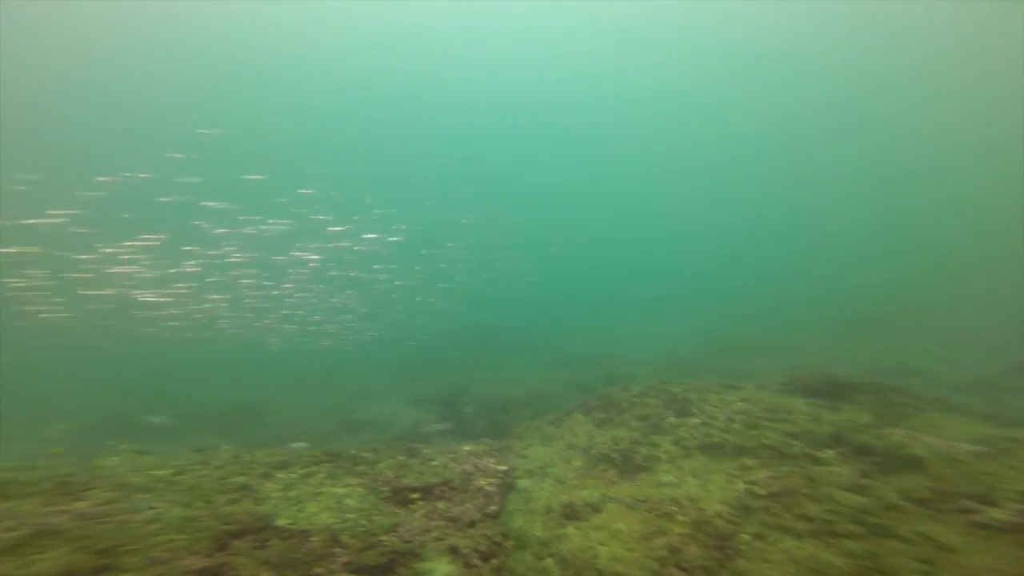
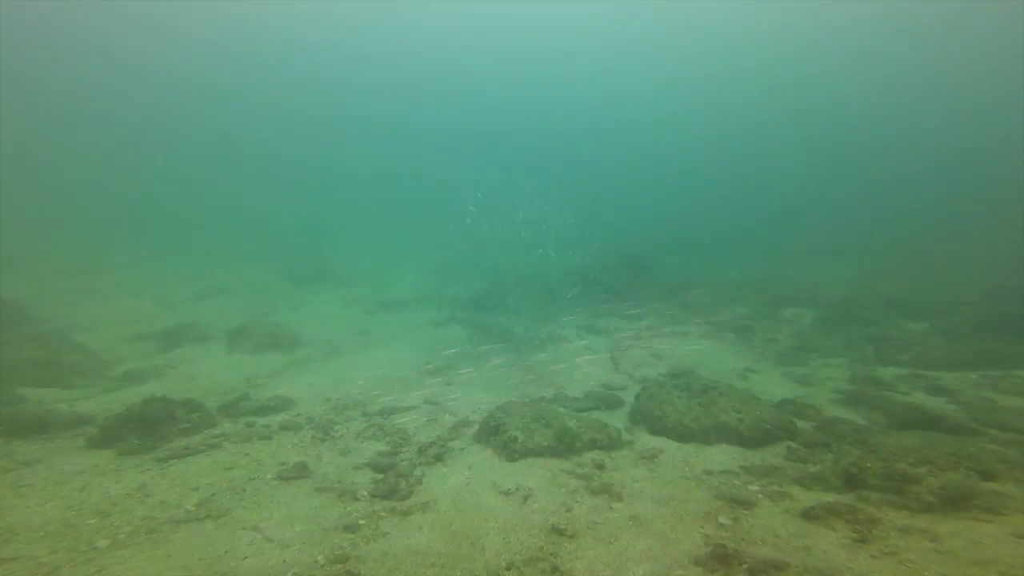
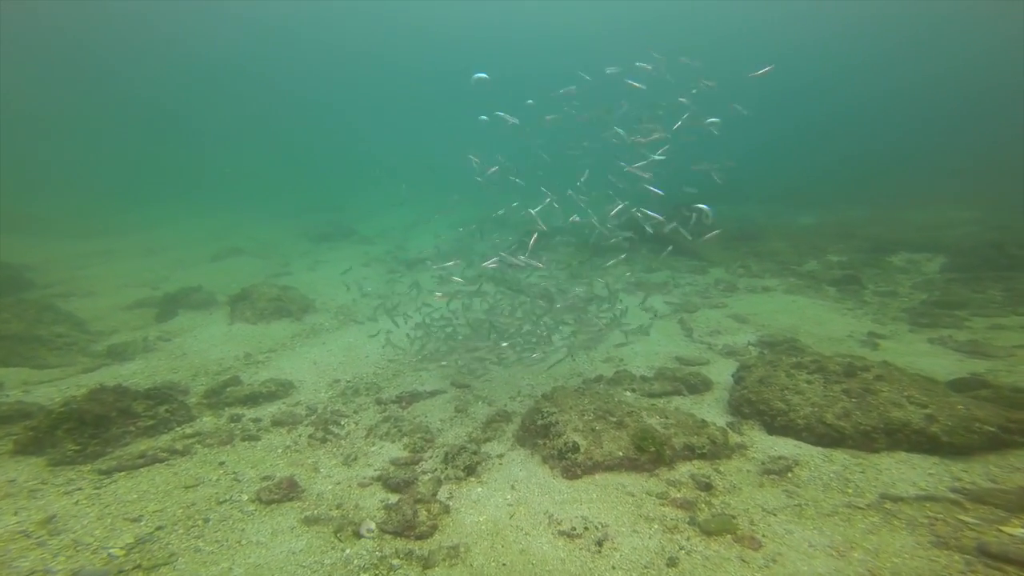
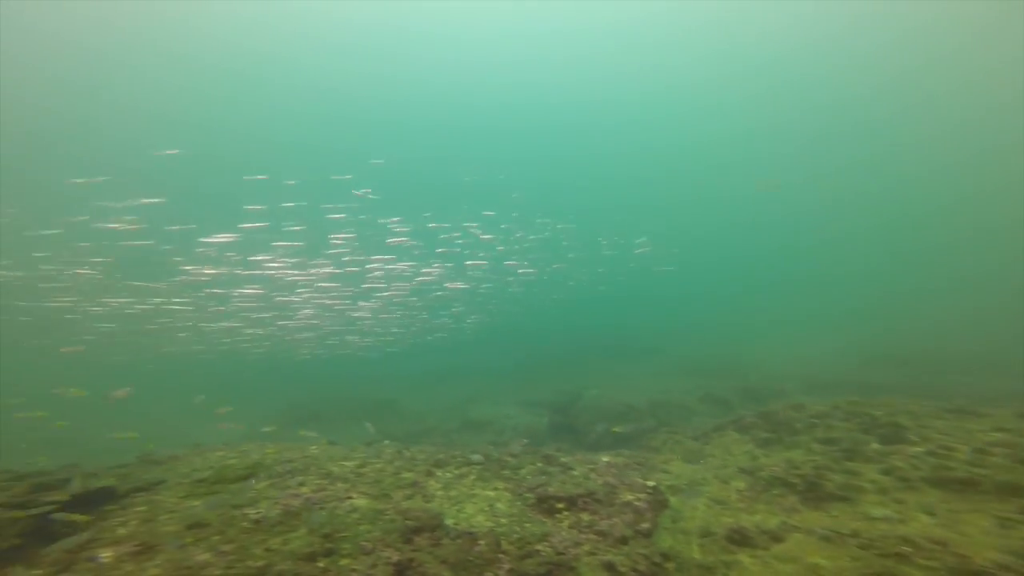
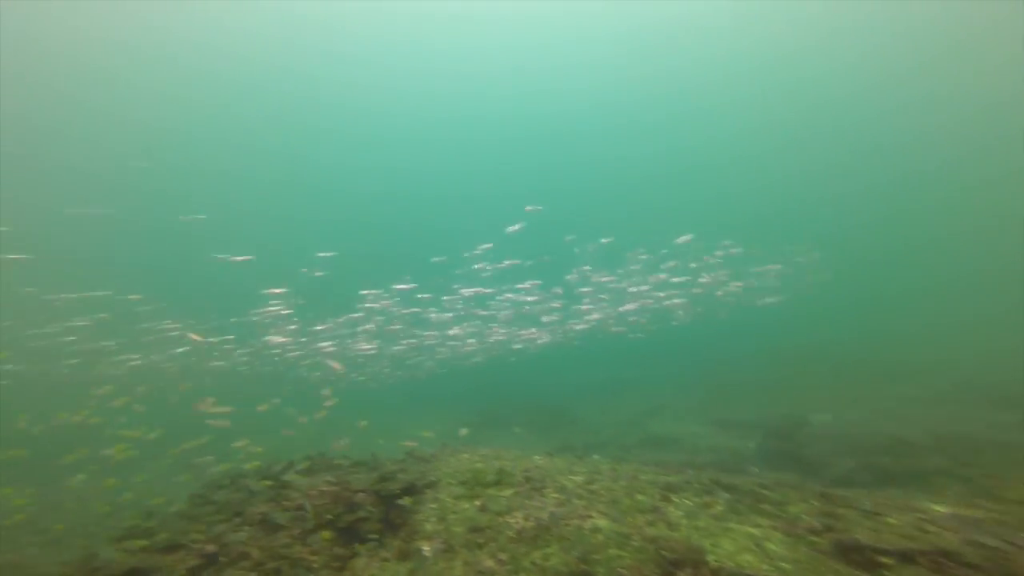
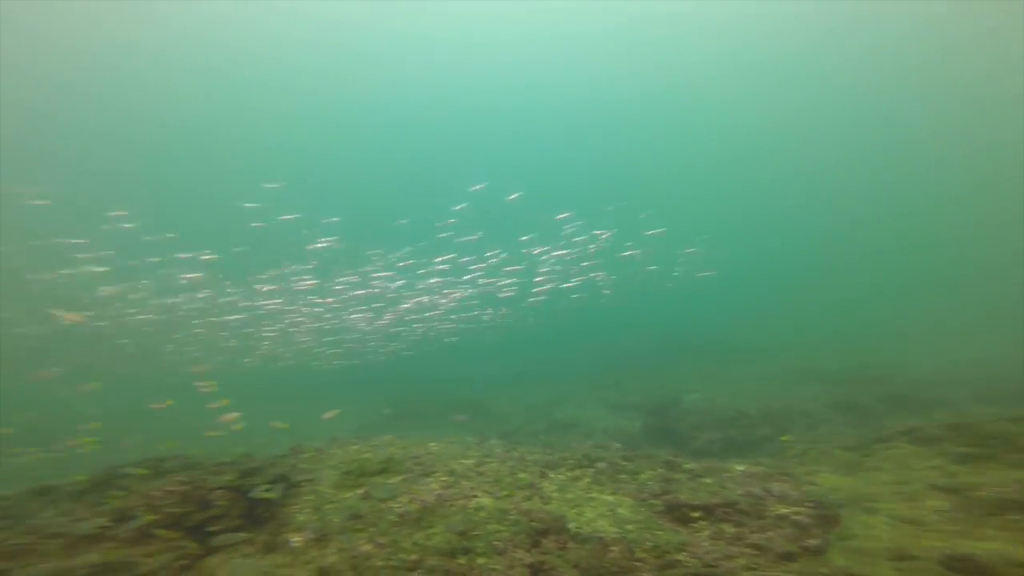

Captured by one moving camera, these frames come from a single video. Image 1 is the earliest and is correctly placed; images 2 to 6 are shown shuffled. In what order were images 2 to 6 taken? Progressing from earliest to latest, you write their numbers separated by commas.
4, 6, 5, 2, 3
